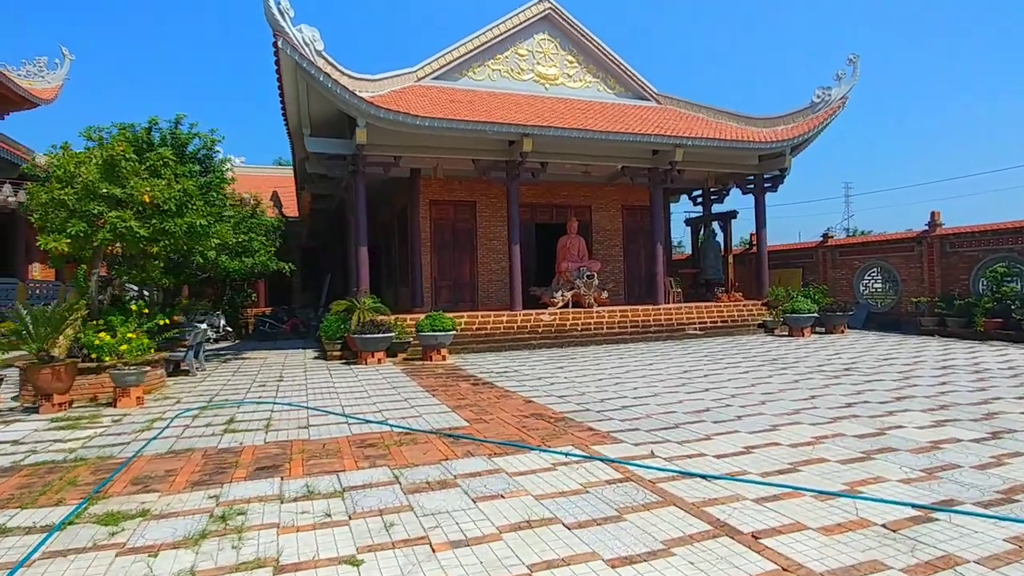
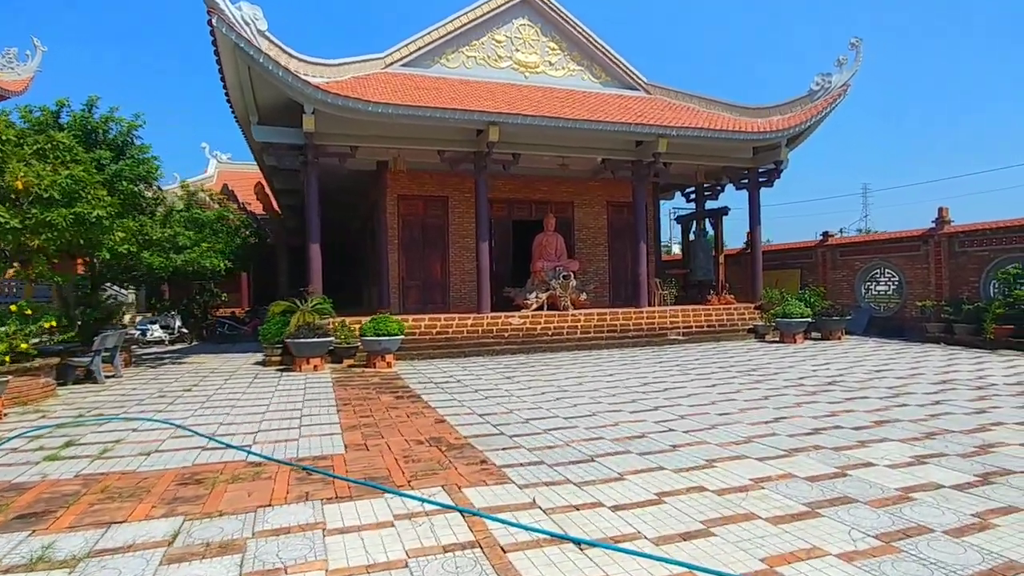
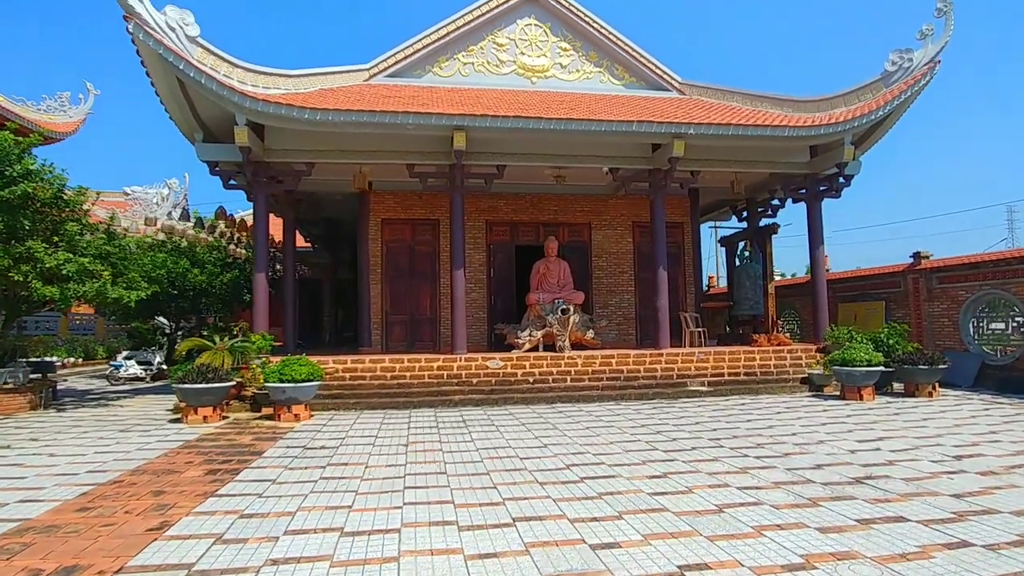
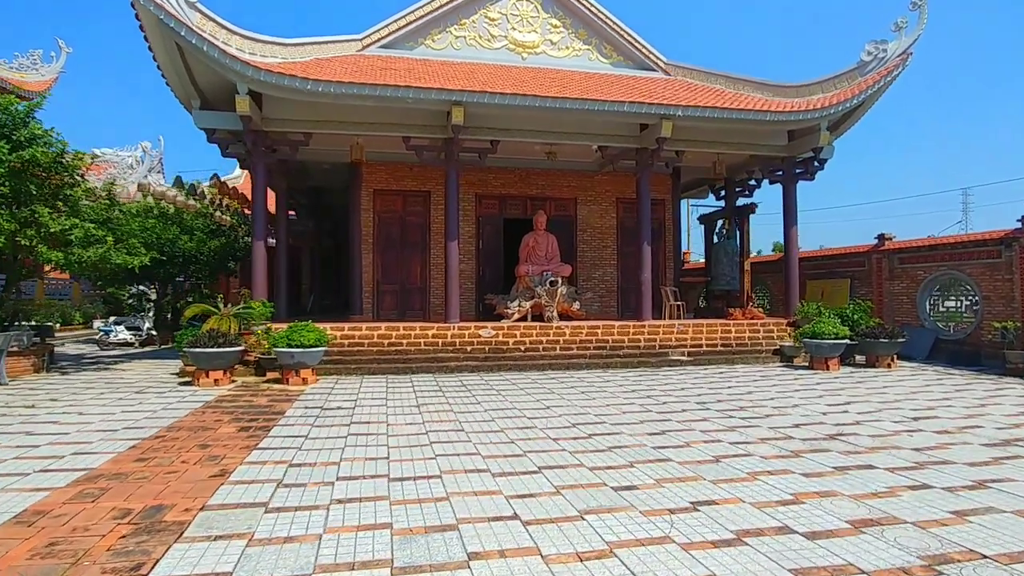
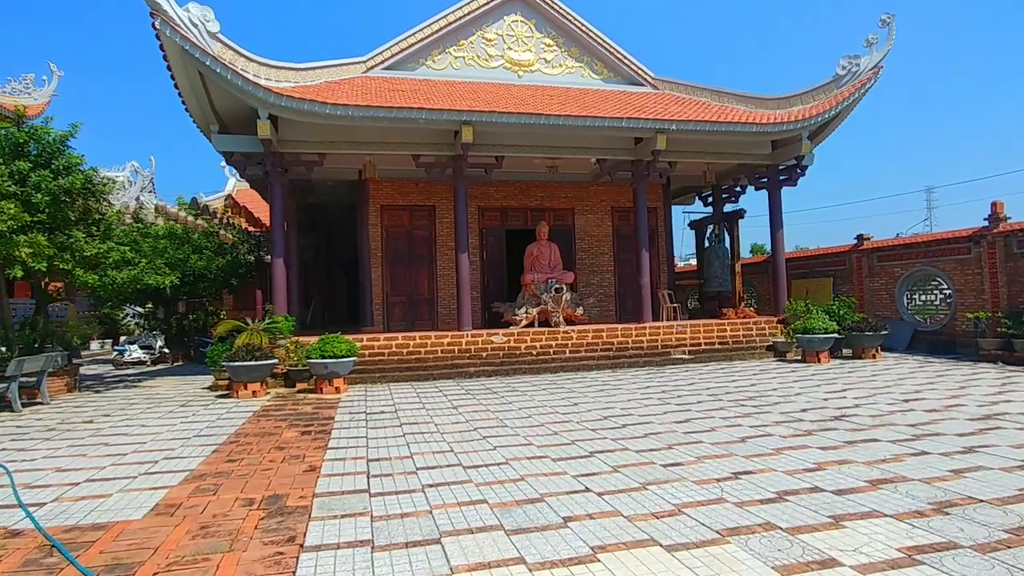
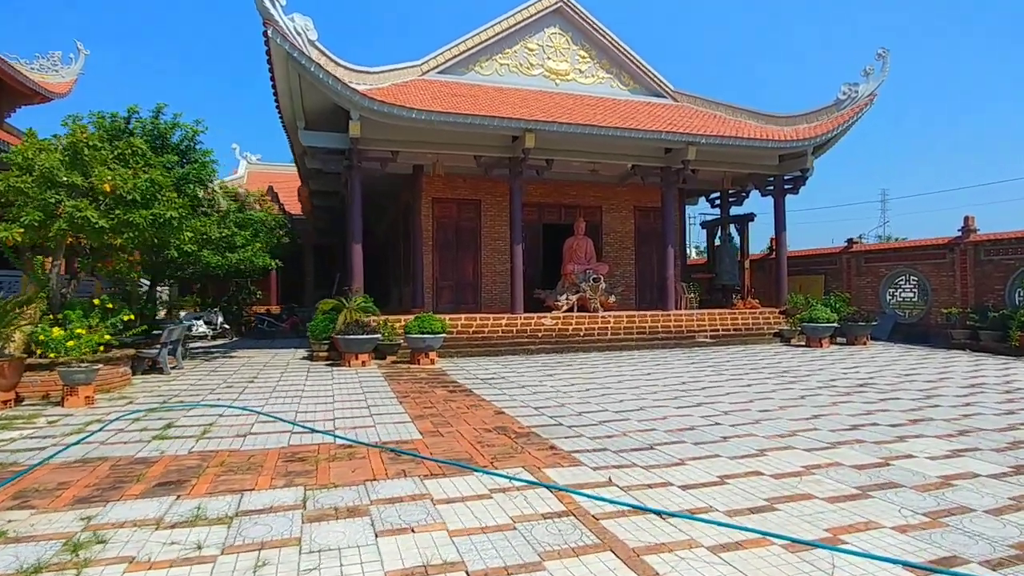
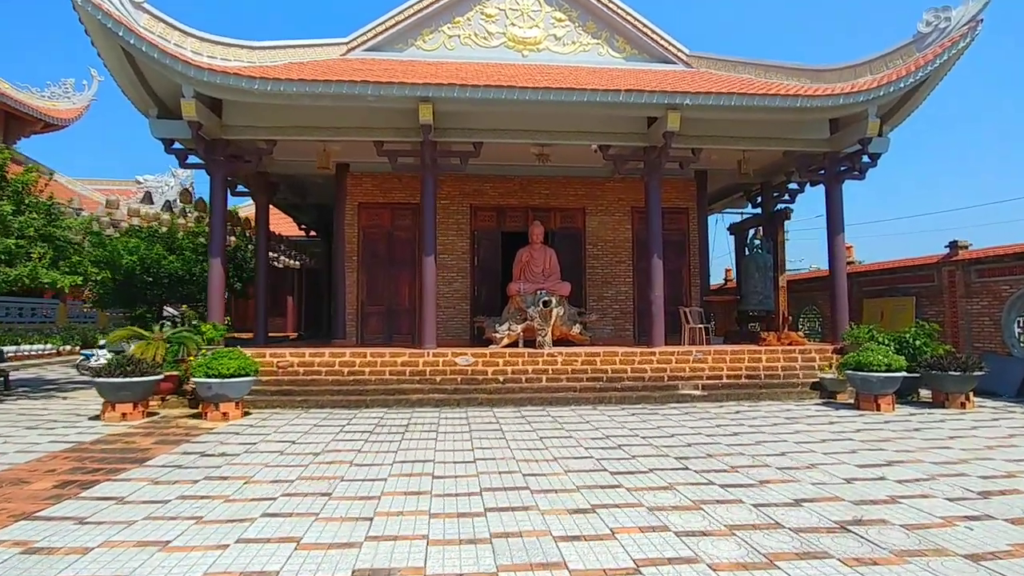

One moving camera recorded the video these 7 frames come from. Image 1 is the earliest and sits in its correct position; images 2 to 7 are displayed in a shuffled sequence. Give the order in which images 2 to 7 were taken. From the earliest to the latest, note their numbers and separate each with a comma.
6, 2, 5, 4, 3, 7
